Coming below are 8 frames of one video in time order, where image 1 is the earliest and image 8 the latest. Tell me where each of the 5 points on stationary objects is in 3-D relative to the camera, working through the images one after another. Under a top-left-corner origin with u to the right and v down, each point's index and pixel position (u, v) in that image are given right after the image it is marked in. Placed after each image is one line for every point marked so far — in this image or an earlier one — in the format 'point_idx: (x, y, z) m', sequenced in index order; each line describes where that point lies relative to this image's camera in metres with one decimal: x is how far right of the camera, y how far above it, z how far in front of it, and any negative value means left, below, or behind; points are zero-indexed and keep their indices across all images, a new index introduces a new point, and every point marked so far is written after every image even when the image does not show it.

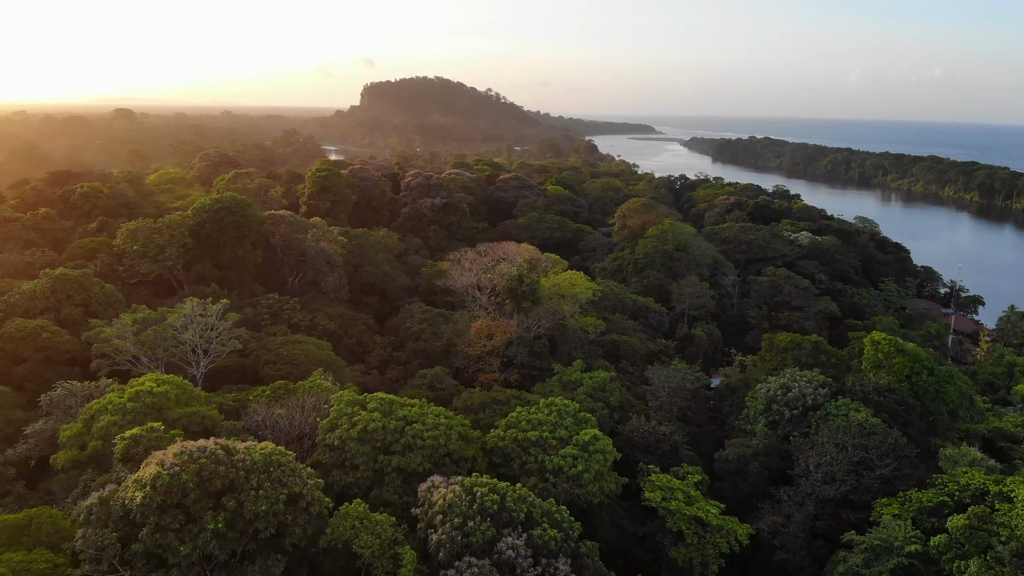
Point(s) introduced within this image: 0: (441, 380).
0: (-1.7, -2.2, +19.2) m
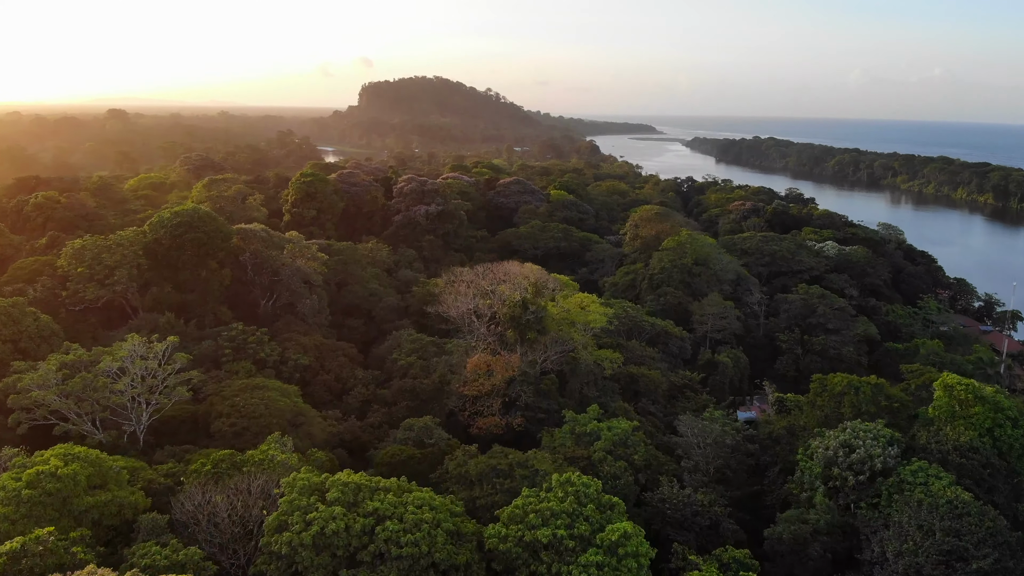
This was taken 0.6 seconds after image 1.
0: (-1.6, -2.9, +16.0) m
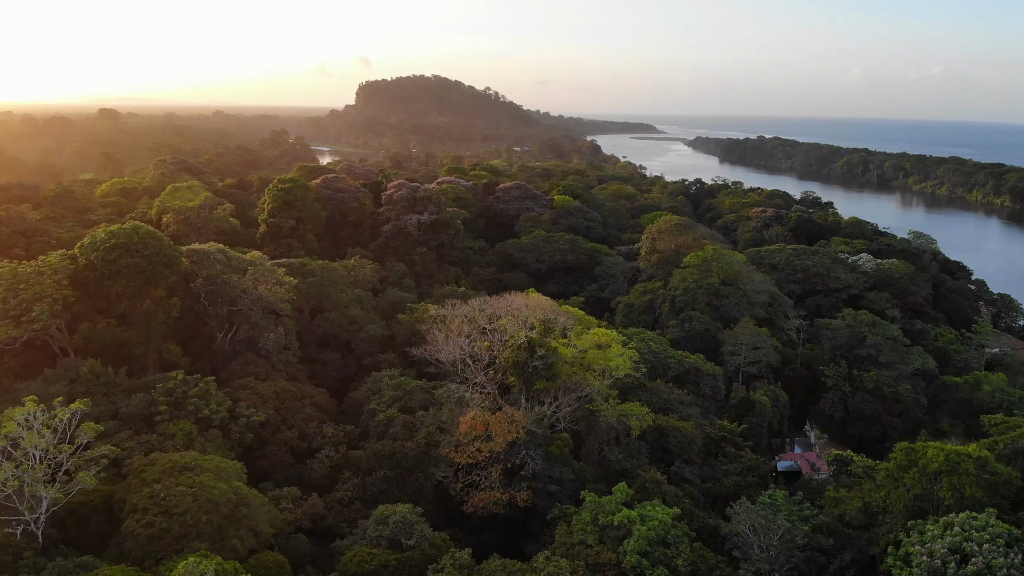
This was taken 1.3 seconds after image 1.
0: (-1.5, -3.6, +12.4) m
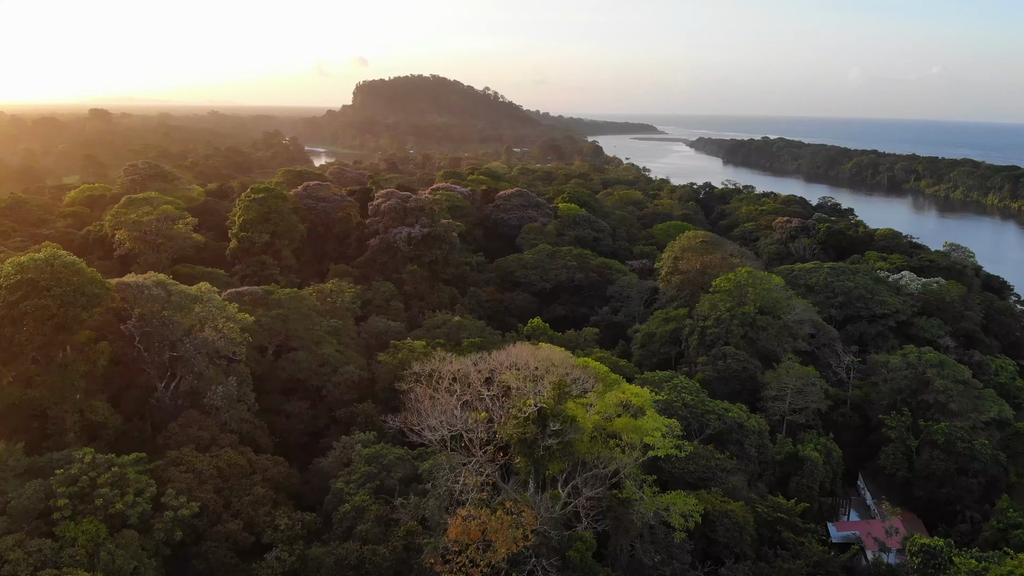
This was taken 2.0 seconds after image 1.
0: (-1.4, -4.4, +8.8) m
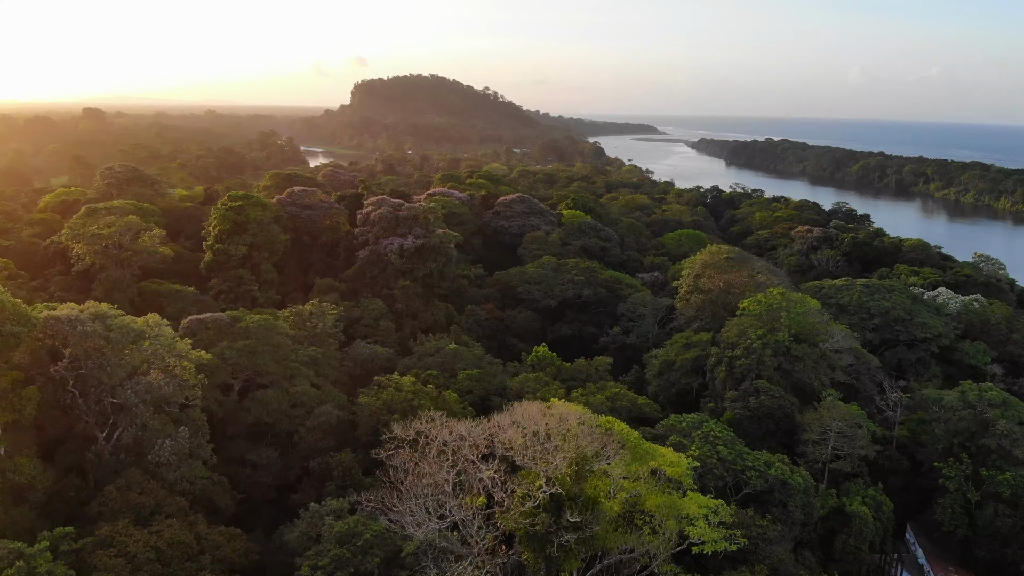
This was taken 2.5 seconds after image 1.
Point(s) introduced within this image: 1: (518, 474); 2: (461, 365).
0: (-1.4, -5.0, +6.3) m
1: (0.0, -2.3, +10.2) m
2: (-1.2, -1.8, +19.1) m
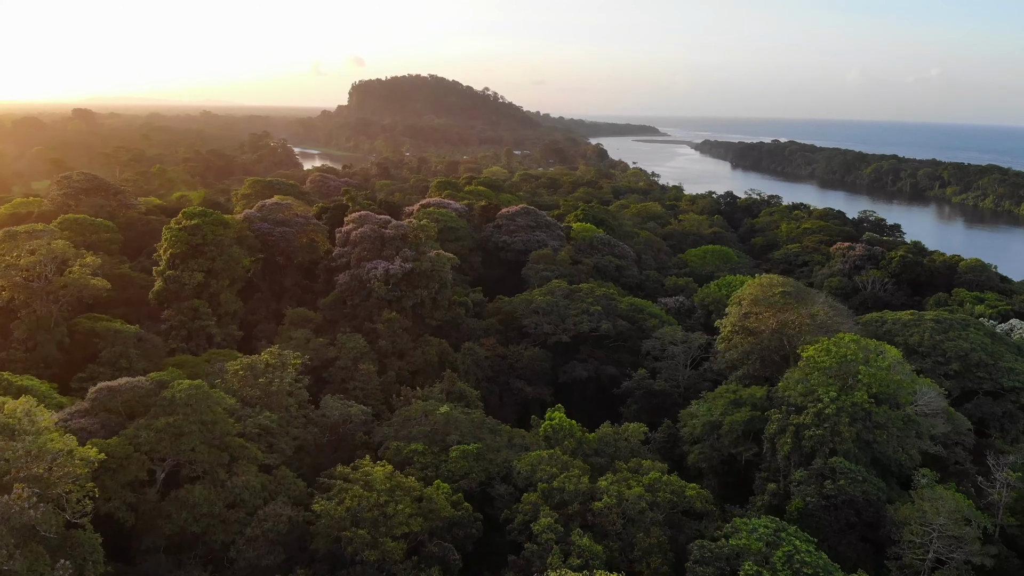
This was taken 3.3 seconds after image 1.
0: (-1.2, -5.9, +2.3) m
1: (+0.2, -3.2, +6.1) m
2: (-1.1, -2.7, +15.1) m
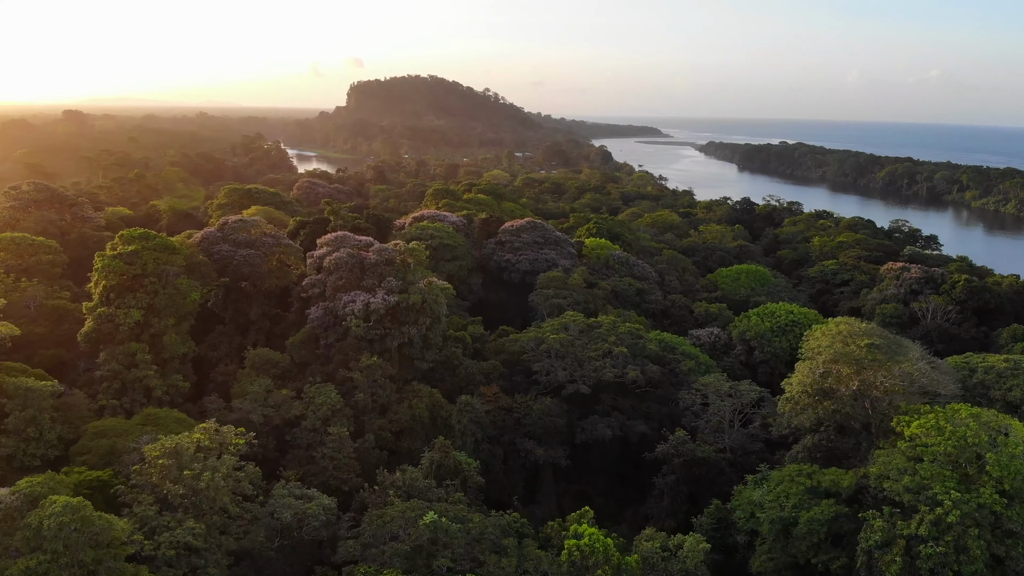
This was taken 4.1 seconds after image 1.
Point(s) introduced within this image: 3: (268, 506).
0: (-1.1, -6.8, -1.7) m
1: (+0.3, -4.1, +2.2) m
2: (-0.9, -3.6, +11.1) m
3: (-3.8, -3.4, +12.8) m
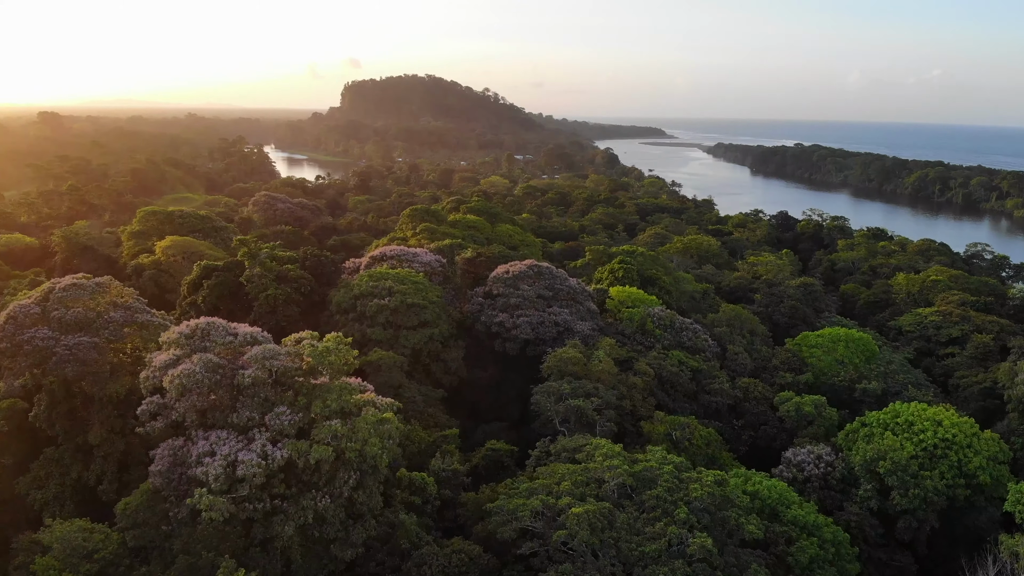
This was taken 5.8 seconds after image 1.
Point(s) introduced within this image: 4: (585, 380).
0: (-1.2, -8.6, -10.1) m
1: (+0.2, -5.9, -6.2) m
2: (-1.0, -5.4, +2.7) m
3: (-4.0, -5.2, +4.4) m
4: (+1.5, -2.0, +16.6) m
